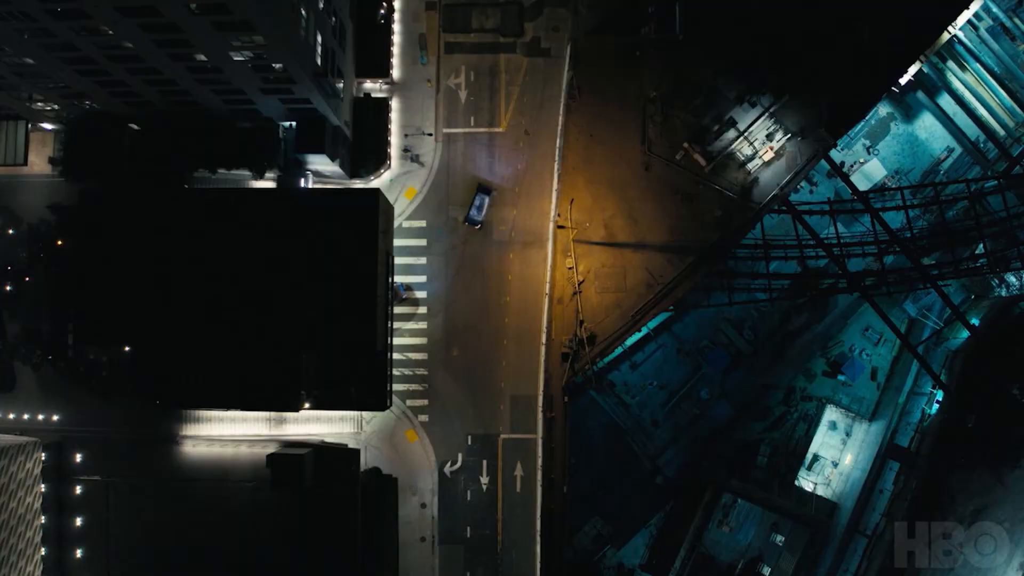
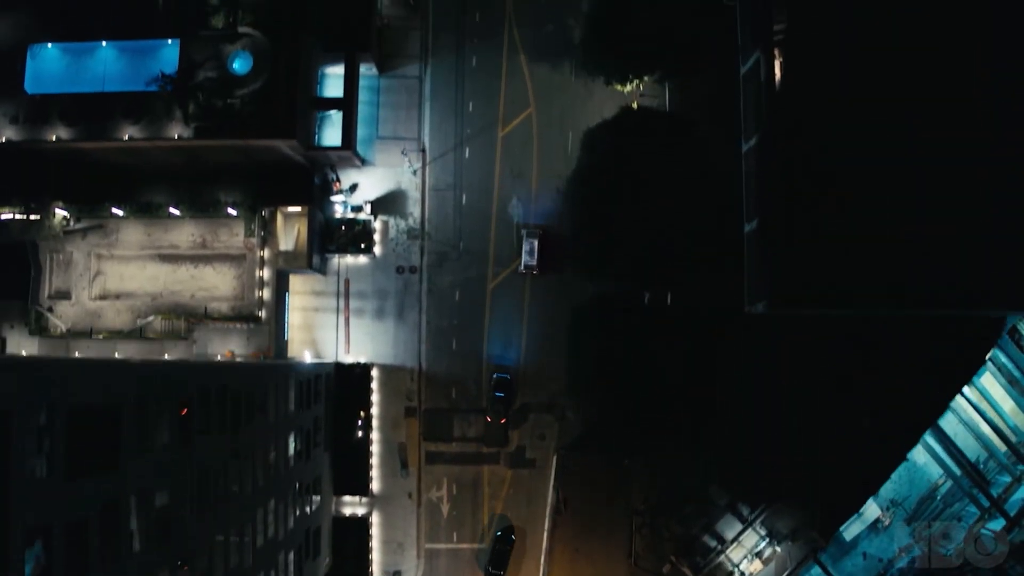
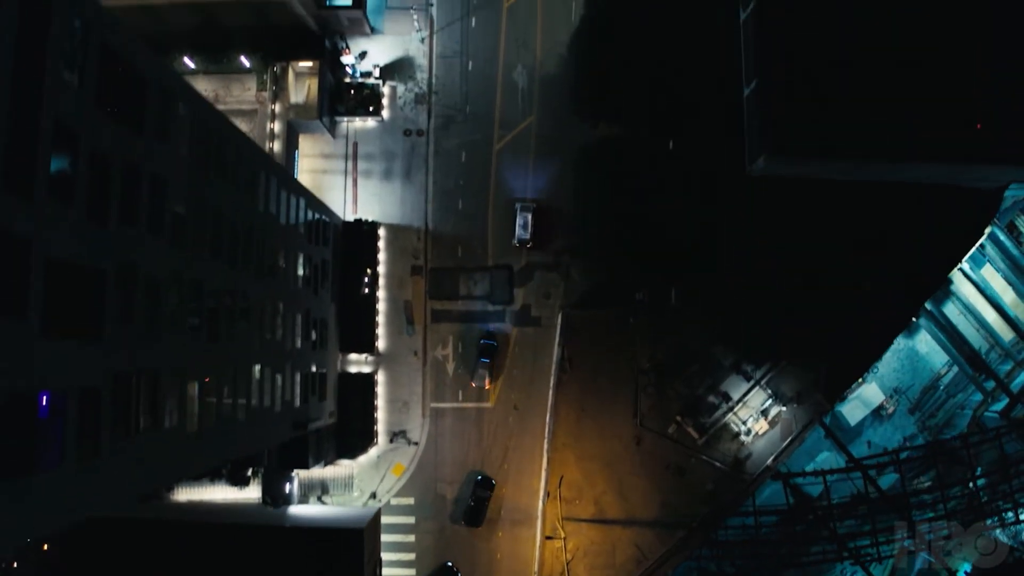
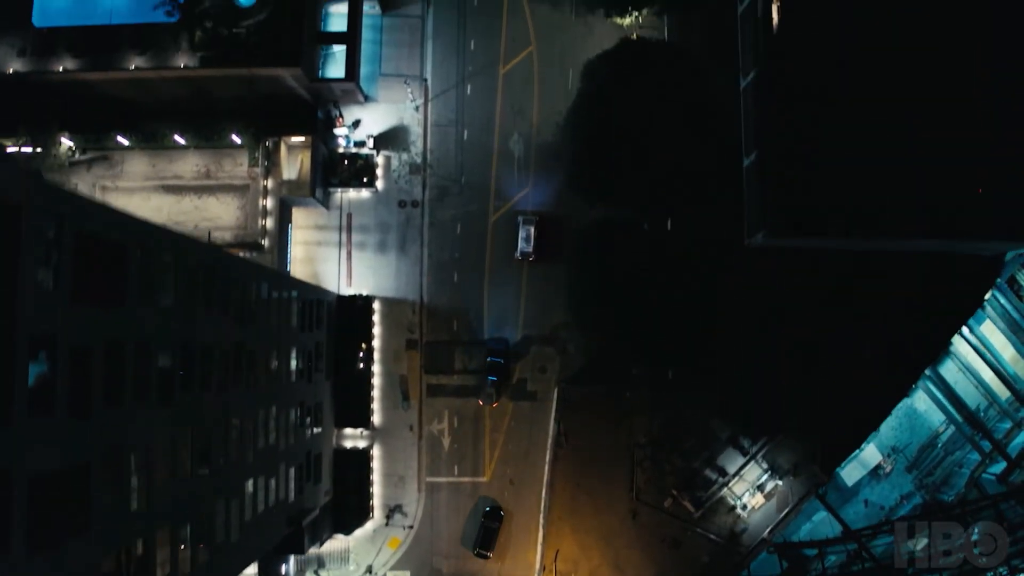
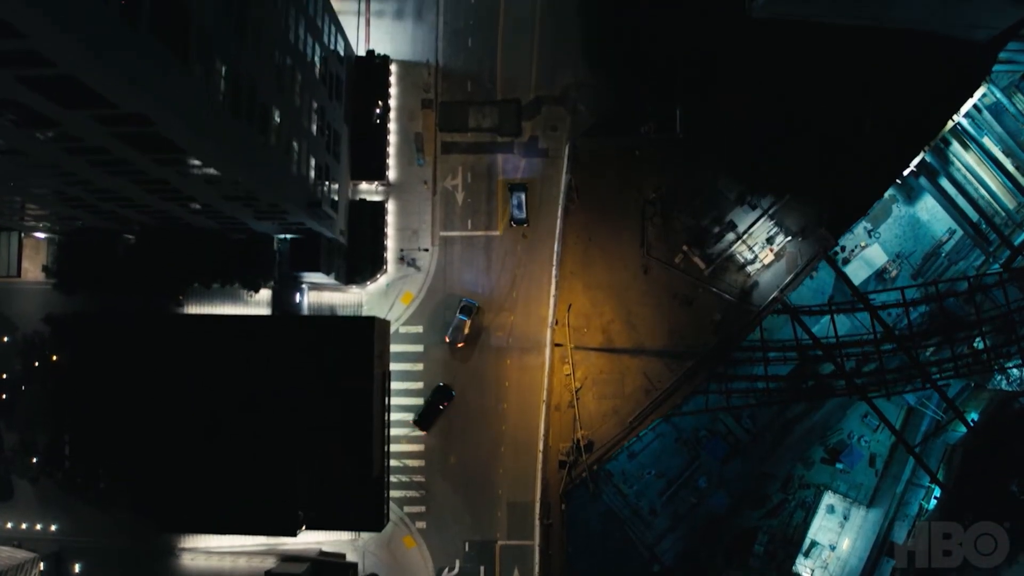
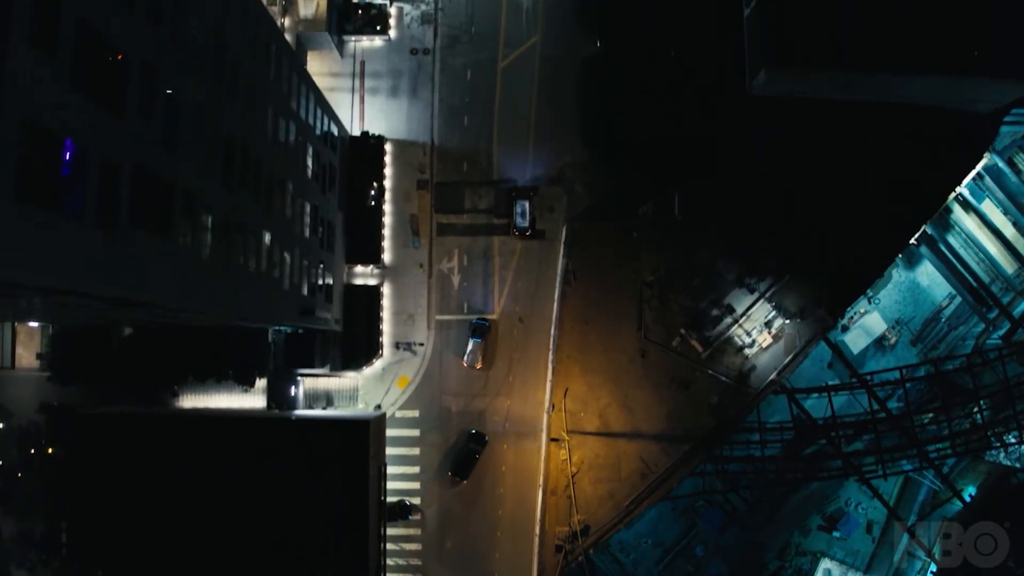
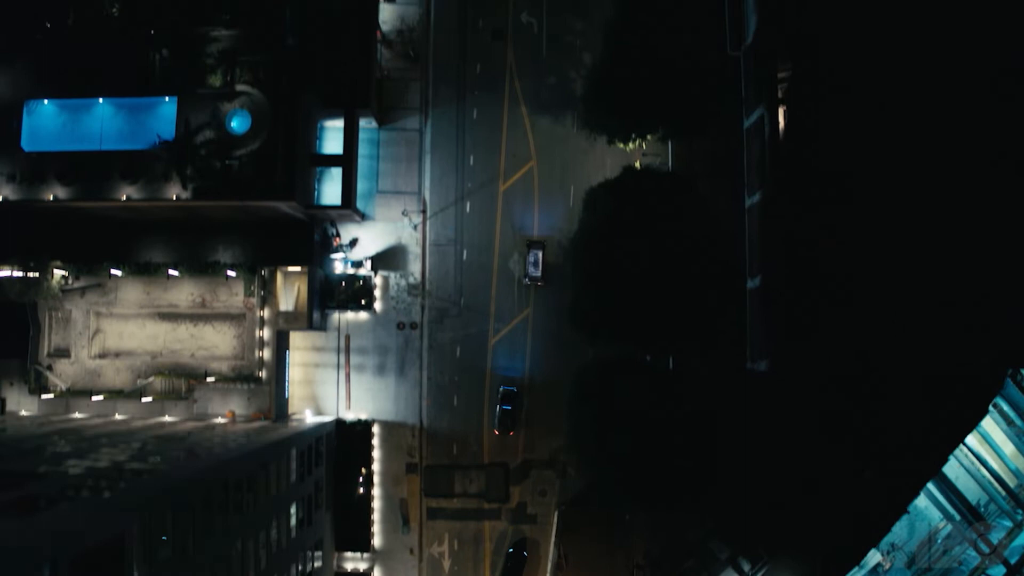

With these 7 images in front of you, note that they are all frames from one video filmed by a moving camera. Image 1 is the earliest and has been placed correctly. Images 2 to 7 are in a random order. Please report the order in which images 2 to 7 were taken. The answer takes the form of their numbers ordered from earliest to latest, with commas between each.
5, 6, 3, 4, 2, 7
